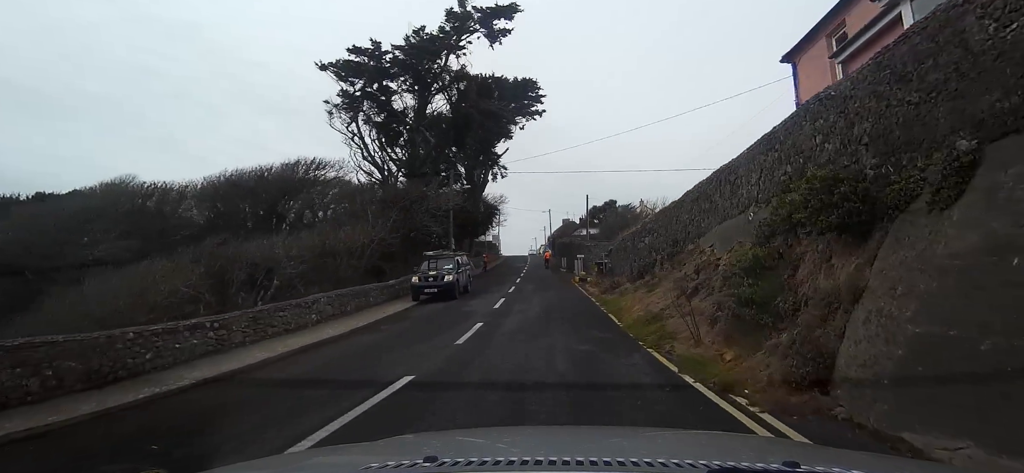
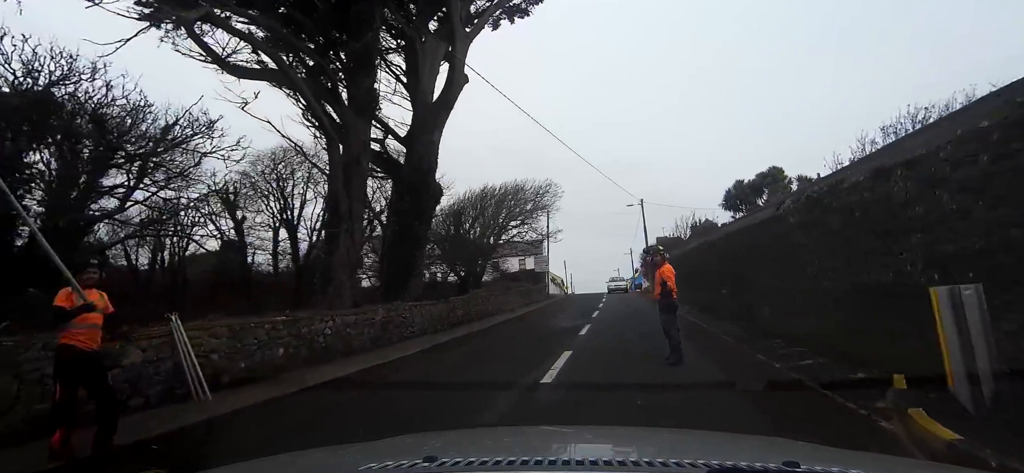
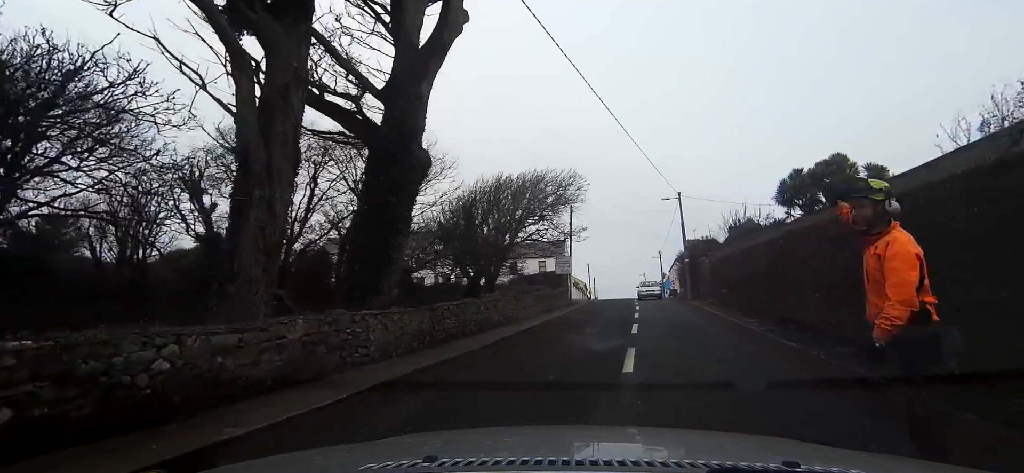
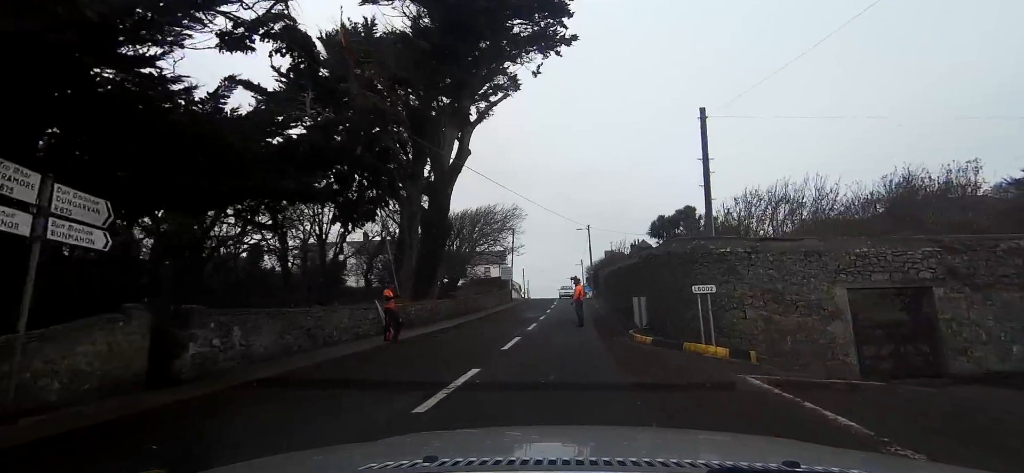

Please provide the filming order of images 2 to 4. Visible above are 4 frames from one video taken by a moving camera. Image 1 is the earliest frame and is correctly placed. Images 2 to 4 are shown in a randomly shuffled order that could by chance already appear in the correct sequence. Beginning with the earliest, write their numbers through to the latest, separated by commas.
4, 2, 3
